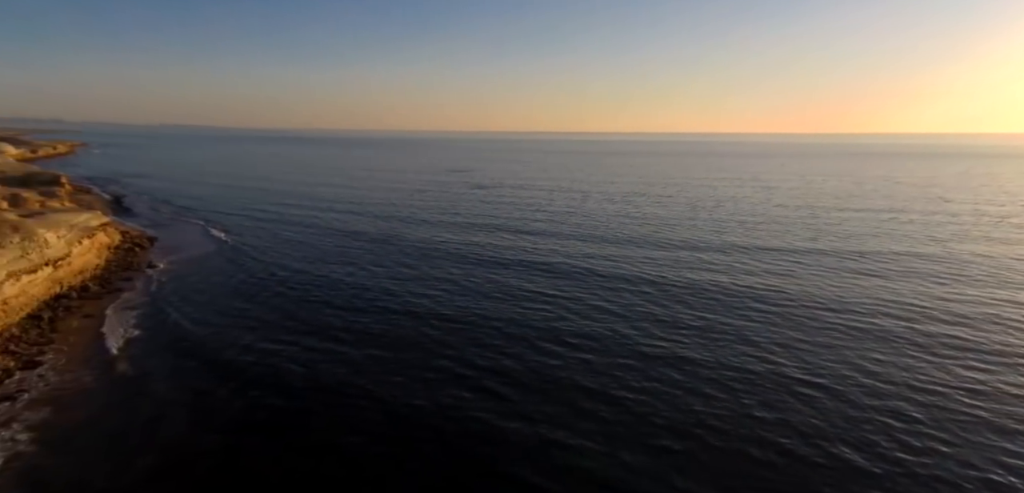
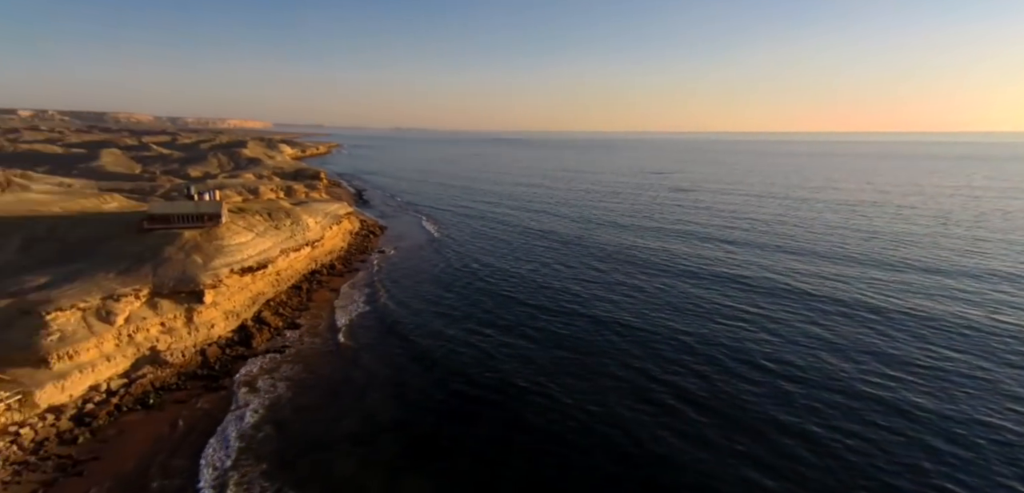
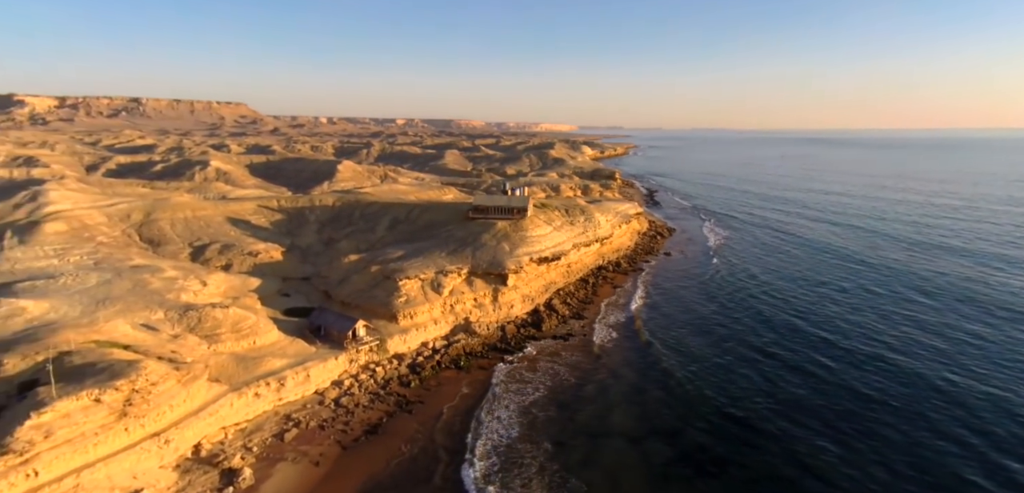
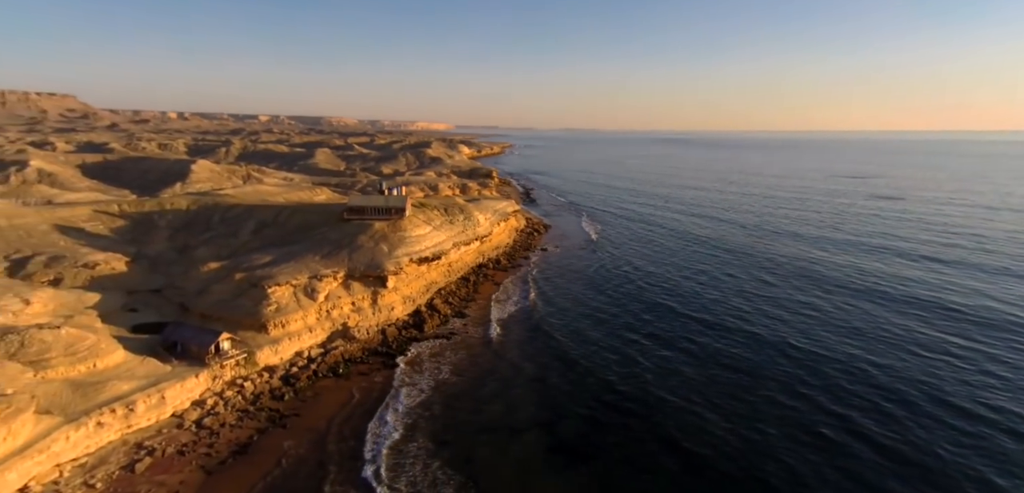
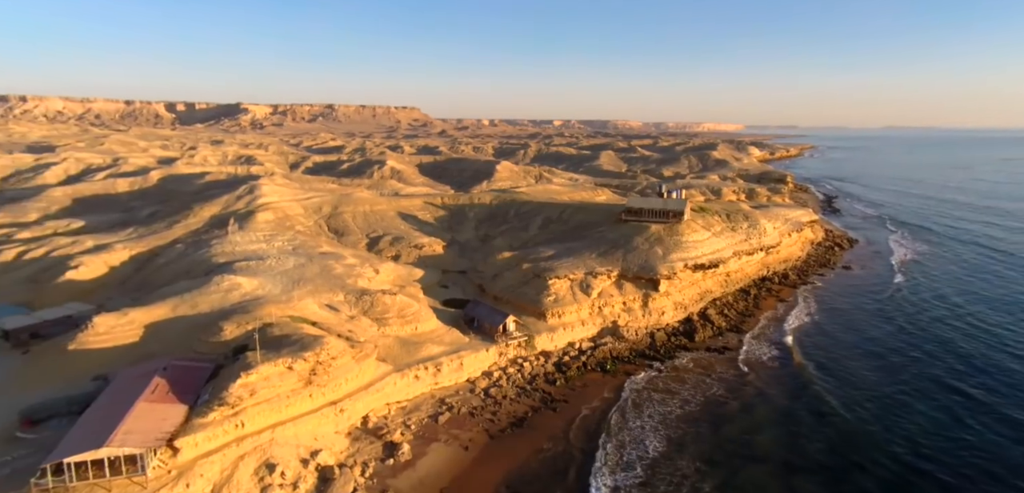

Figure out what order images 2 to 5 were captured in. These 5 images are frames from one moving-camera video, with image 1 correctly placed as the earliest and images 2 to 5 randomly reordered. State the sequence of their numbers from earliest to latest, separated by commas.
2, 4, 3, 5
